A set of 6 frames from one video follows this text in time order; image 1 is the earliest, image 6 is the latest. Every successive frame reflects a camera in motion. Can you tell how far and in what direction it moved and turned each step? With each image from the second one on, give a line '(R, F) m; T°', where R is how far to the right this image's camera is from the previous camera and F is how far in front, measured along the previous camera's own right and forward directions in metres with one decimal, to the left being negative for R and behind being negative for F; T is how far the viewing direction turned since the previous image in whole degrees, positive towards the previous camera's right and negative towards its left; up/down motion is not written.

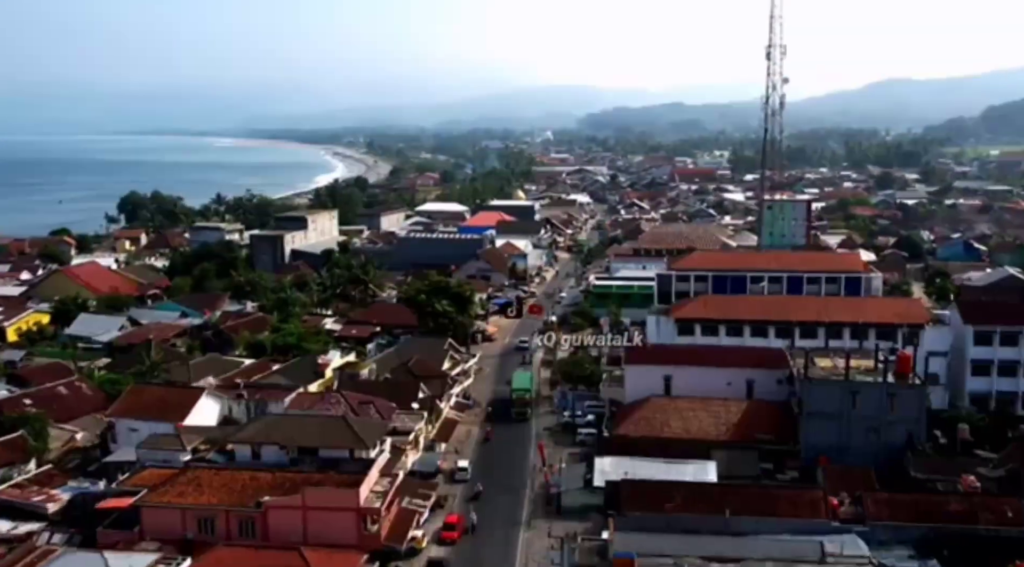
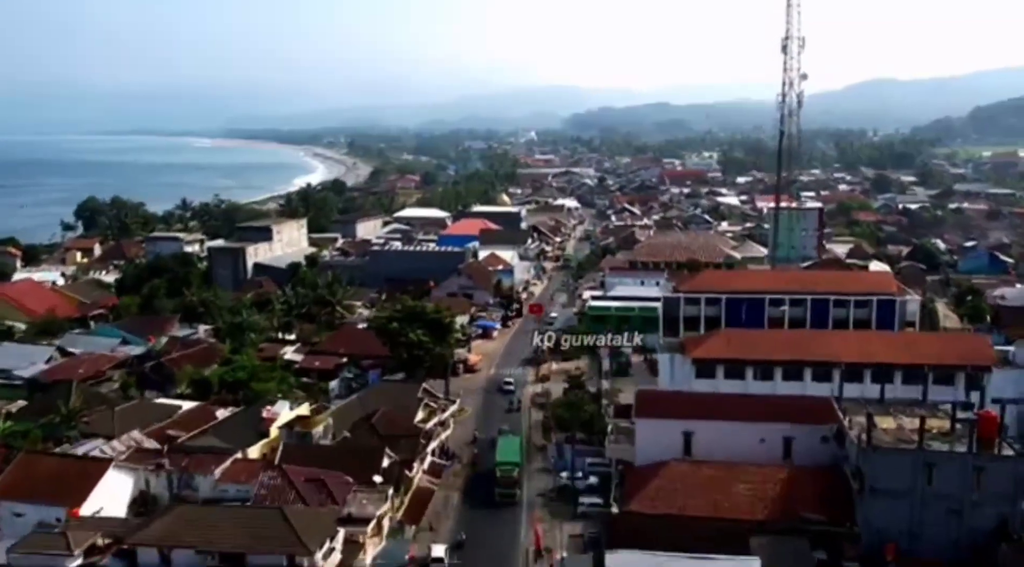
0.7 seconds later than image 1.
(0.0, +2.9) m; +1°
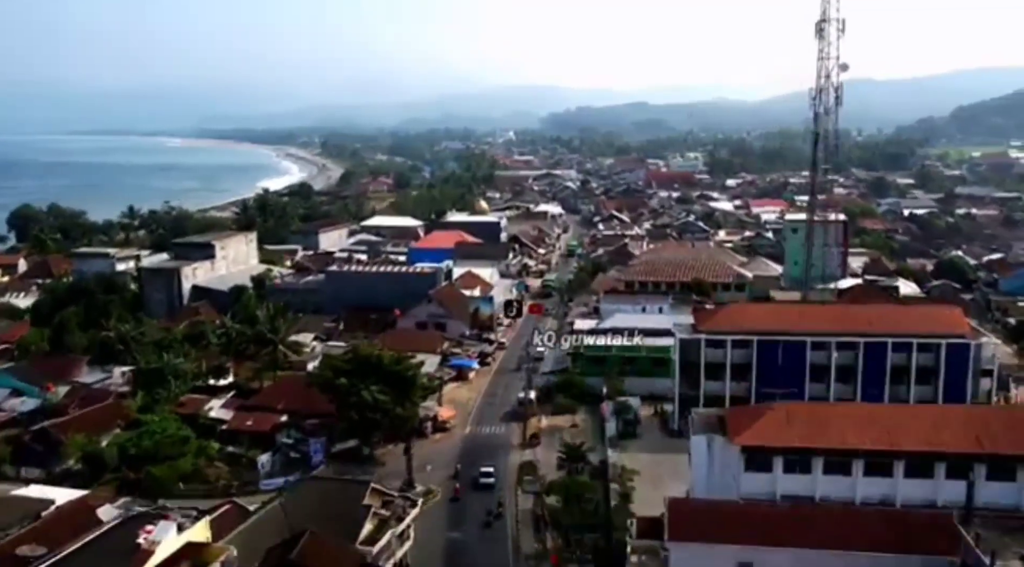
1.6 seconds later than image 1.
(0.0, +4.0) m; +1°
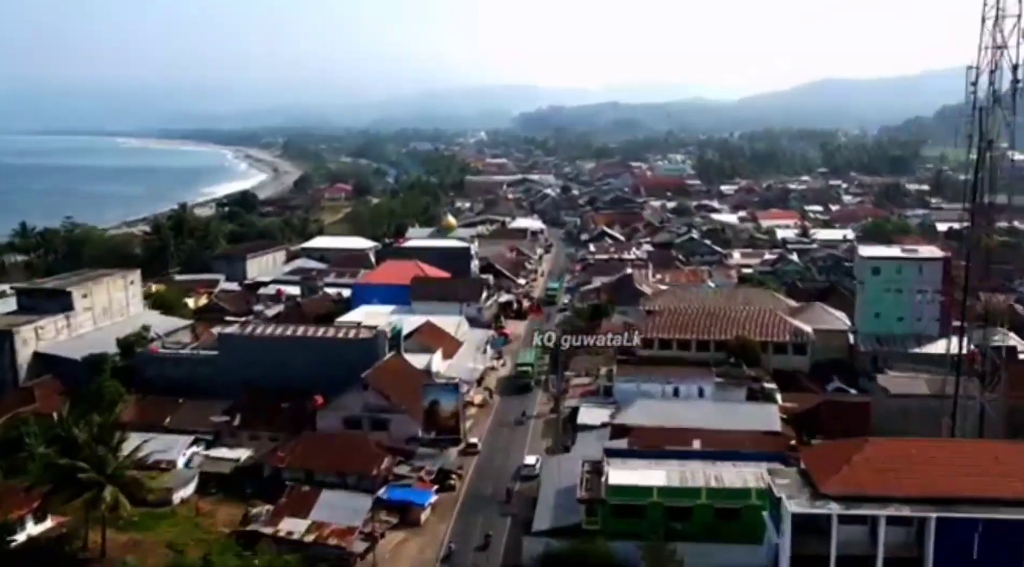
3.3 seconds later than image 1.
(0.0, +7.4) m; +2°
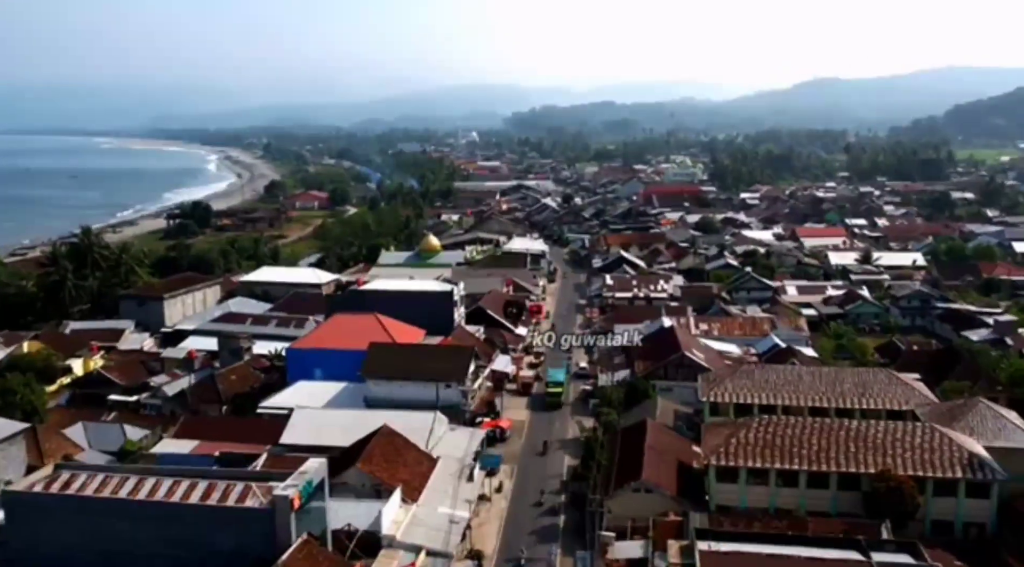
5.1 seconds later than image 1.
(-0.1, +7.5) m; 0°
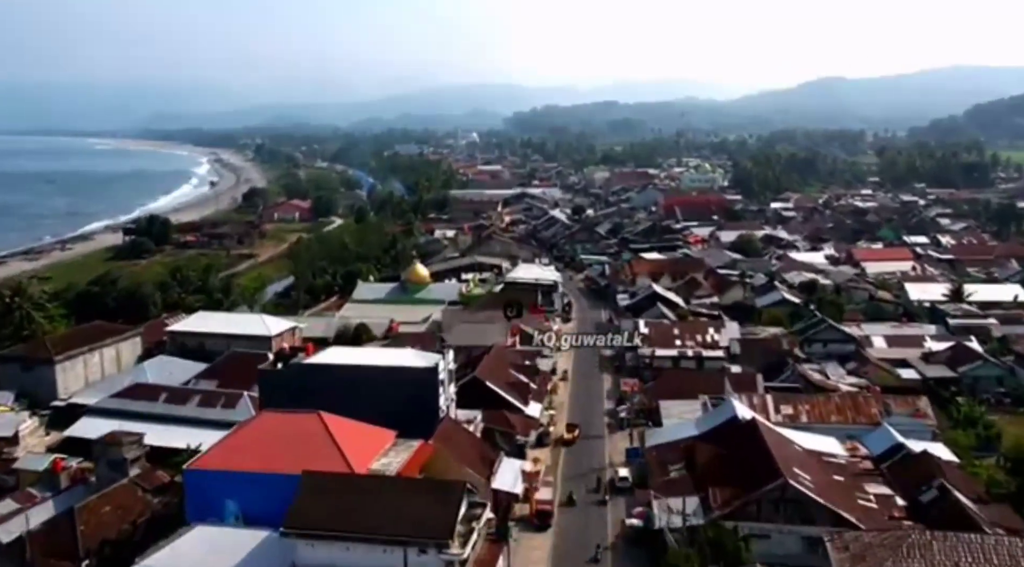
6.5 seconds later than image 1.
(-0.1, +6.3) m; 0°
